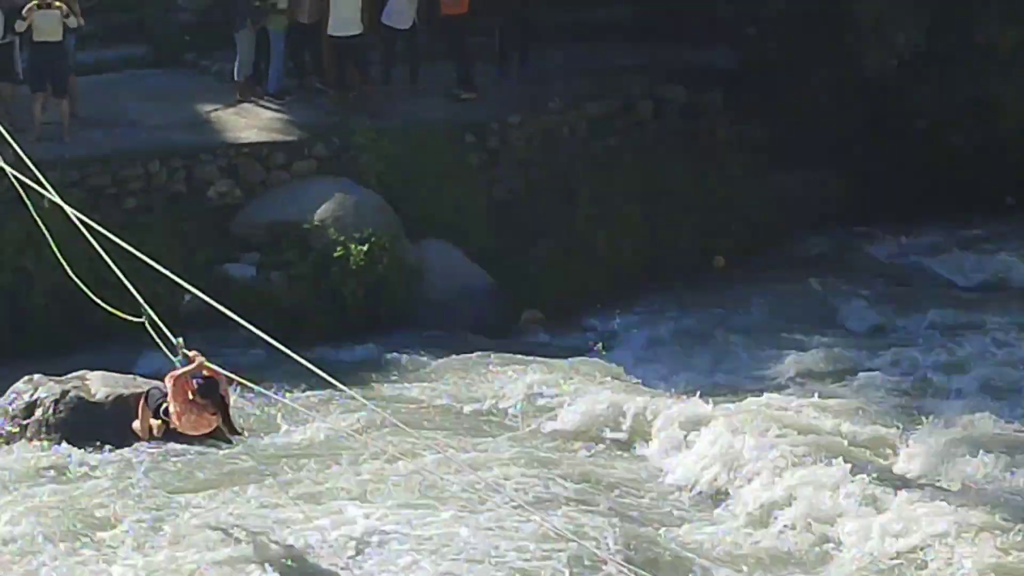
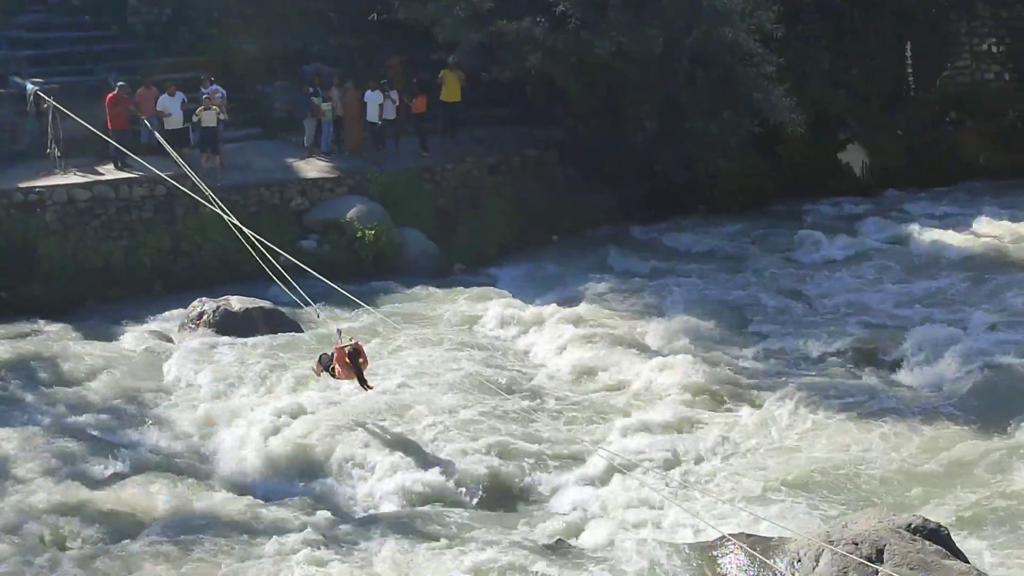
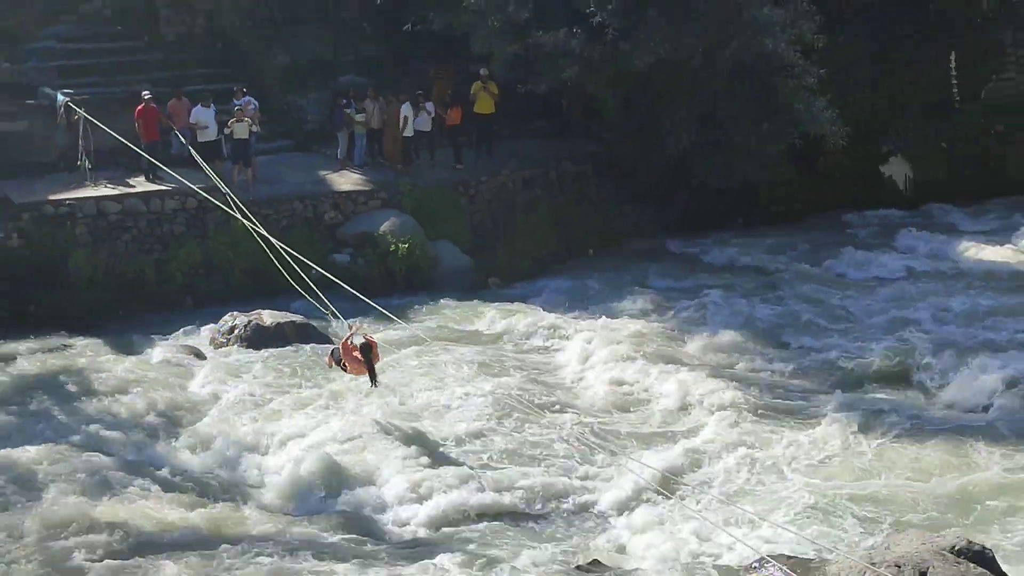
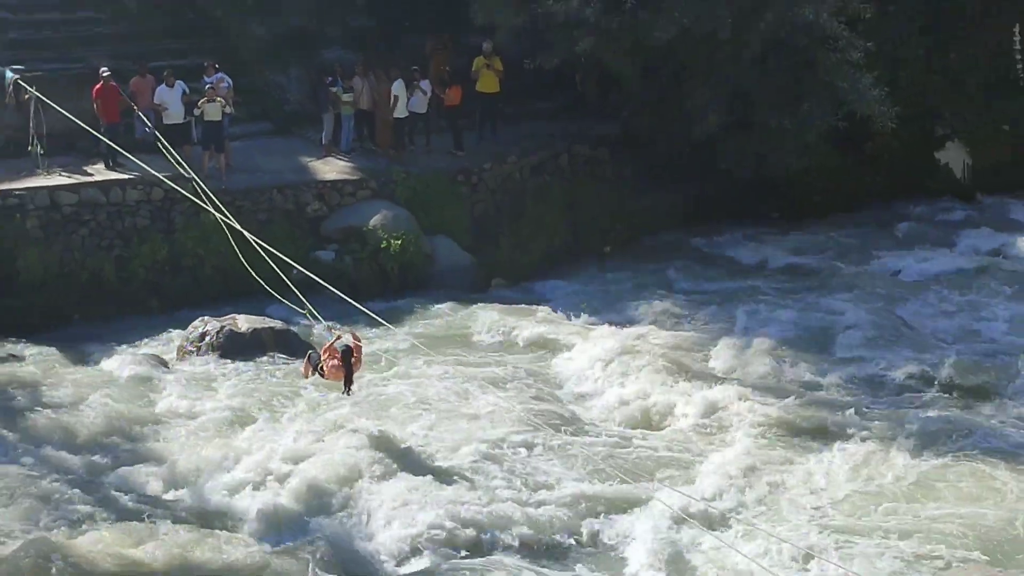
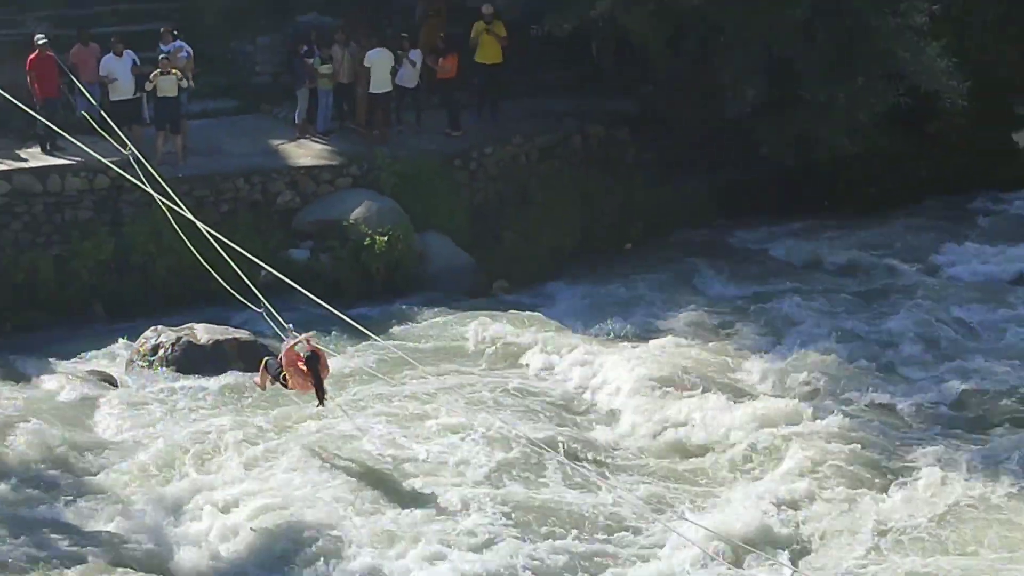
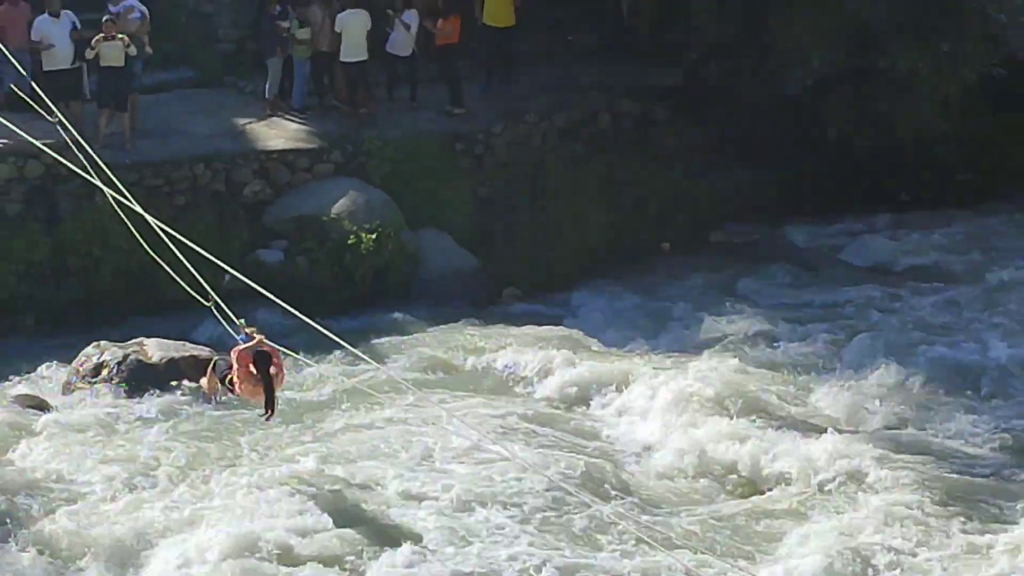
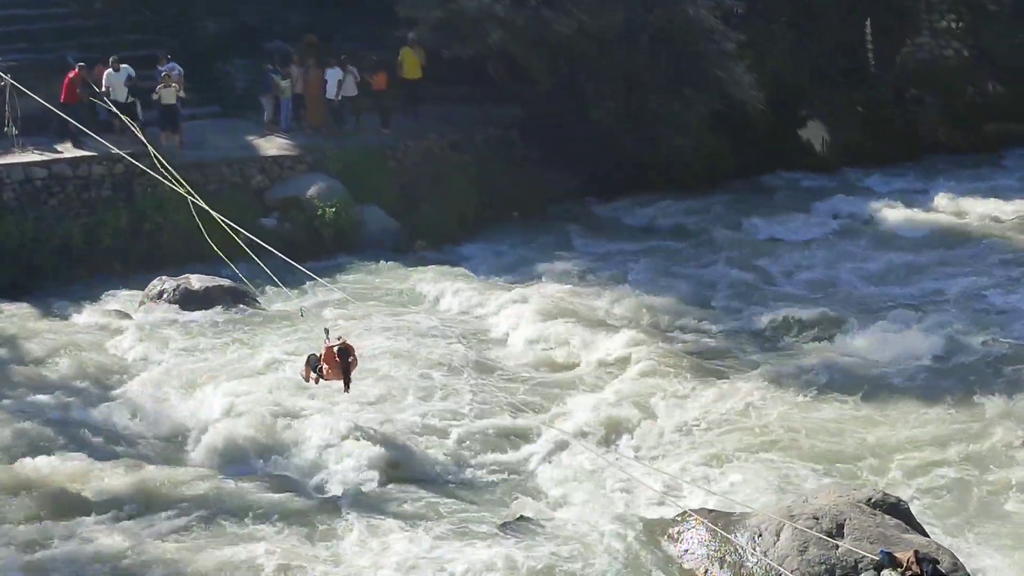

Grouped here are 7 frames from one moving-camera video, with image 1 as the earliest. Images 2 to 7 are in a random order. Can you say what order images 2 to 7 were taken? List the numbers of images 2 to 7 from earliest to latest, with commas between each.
6, 5, 4, 3, 2, 7
